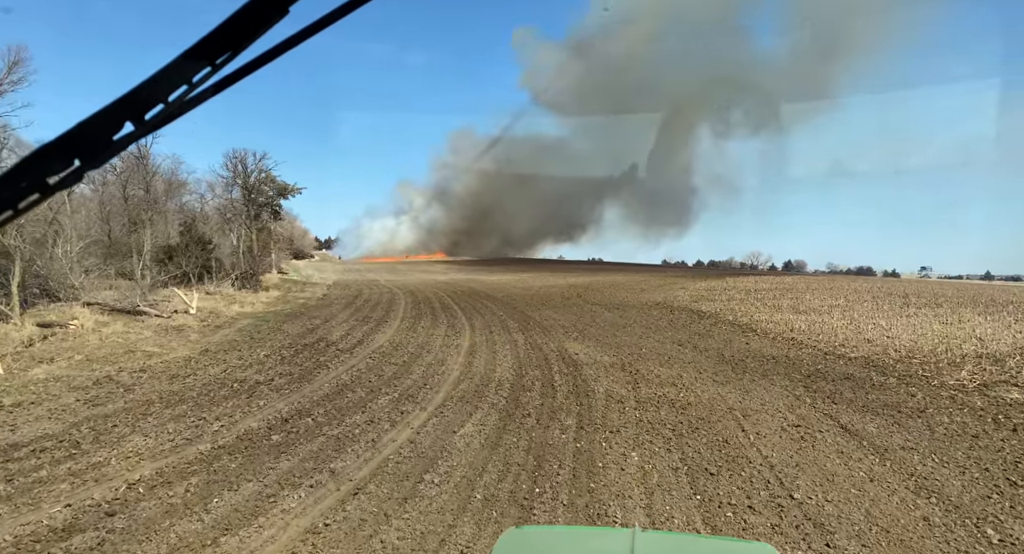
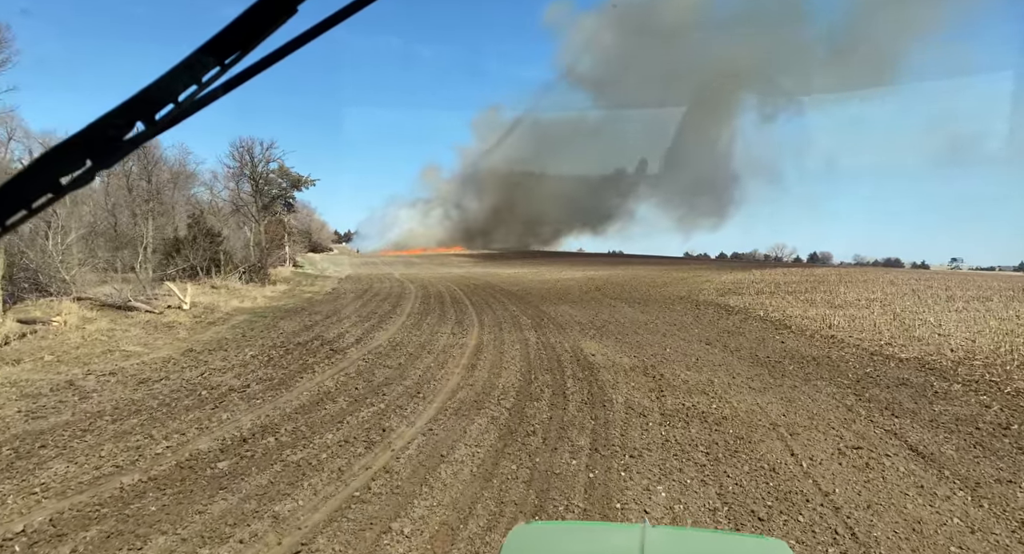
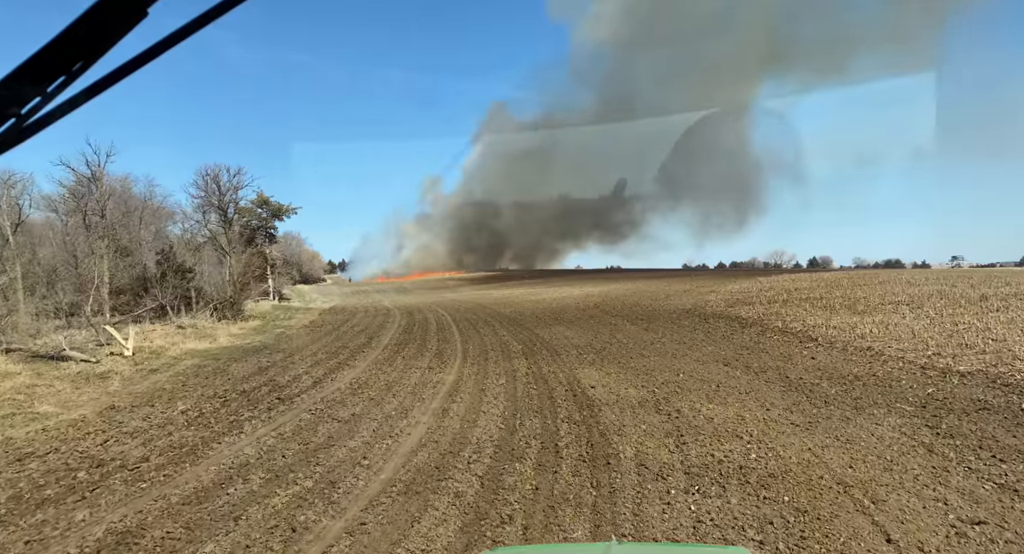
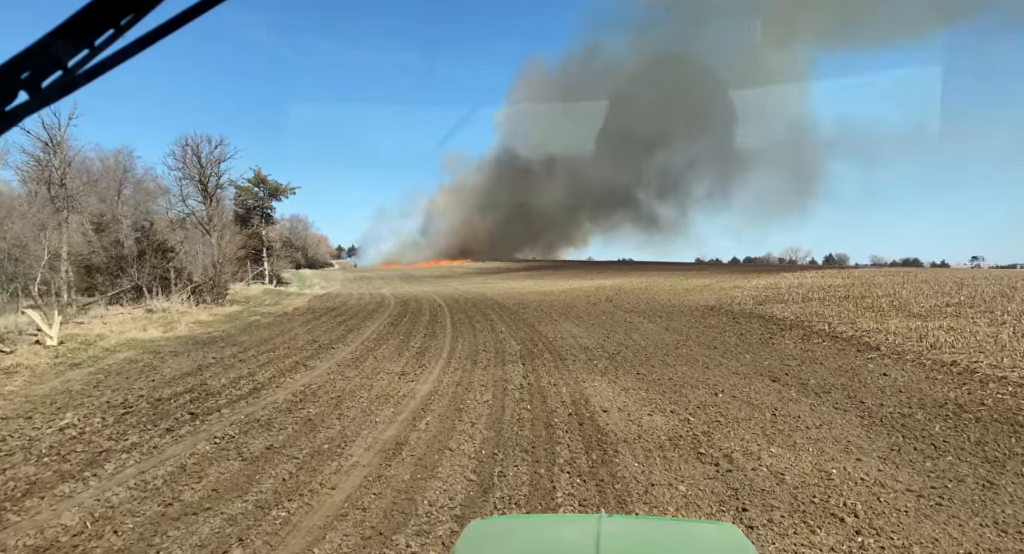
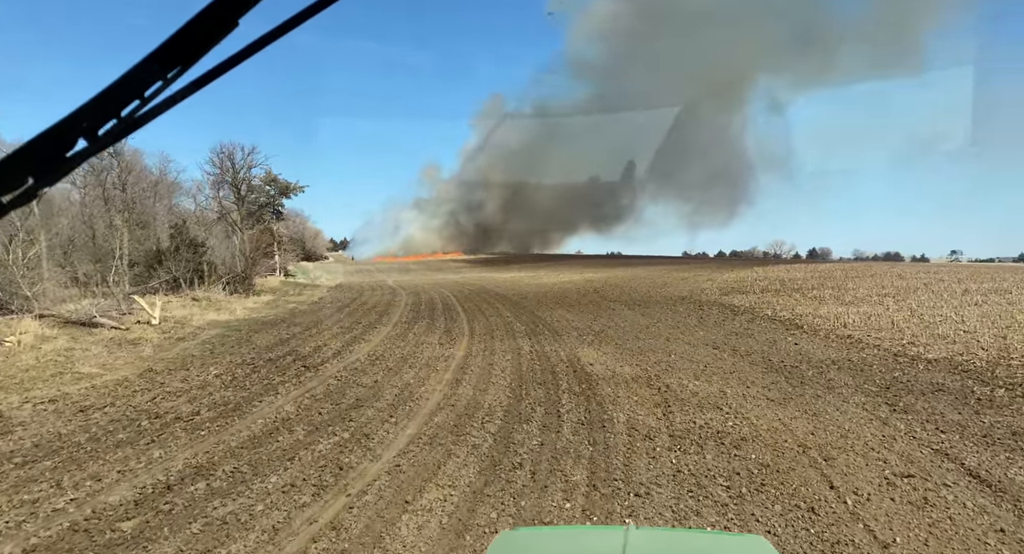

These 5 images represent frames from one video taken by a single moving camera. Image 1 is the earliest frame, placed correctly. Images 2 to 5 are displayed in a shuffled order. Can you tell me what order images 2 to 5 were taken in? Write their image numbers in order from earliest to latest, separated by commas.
2, 5, 3, 4
